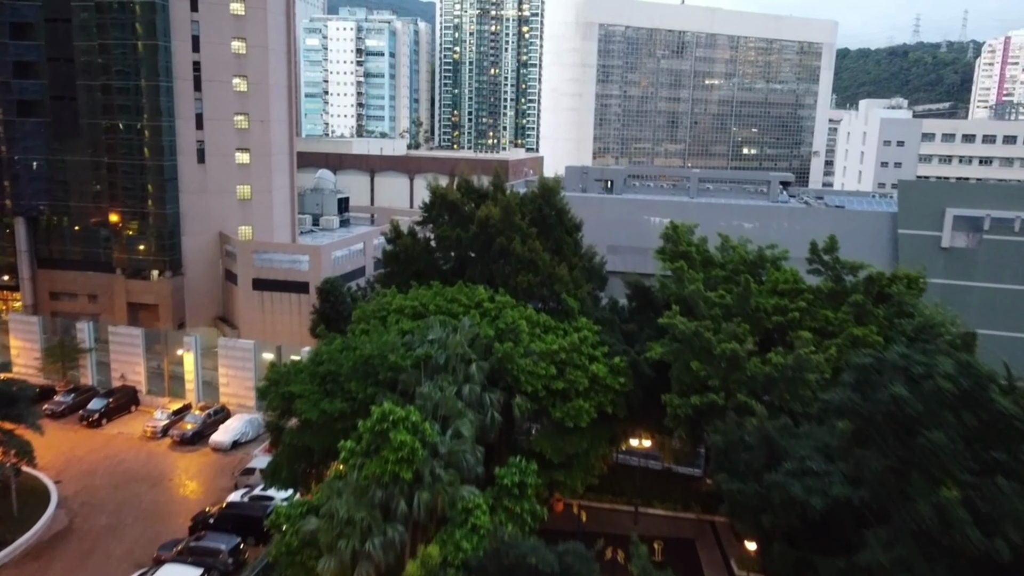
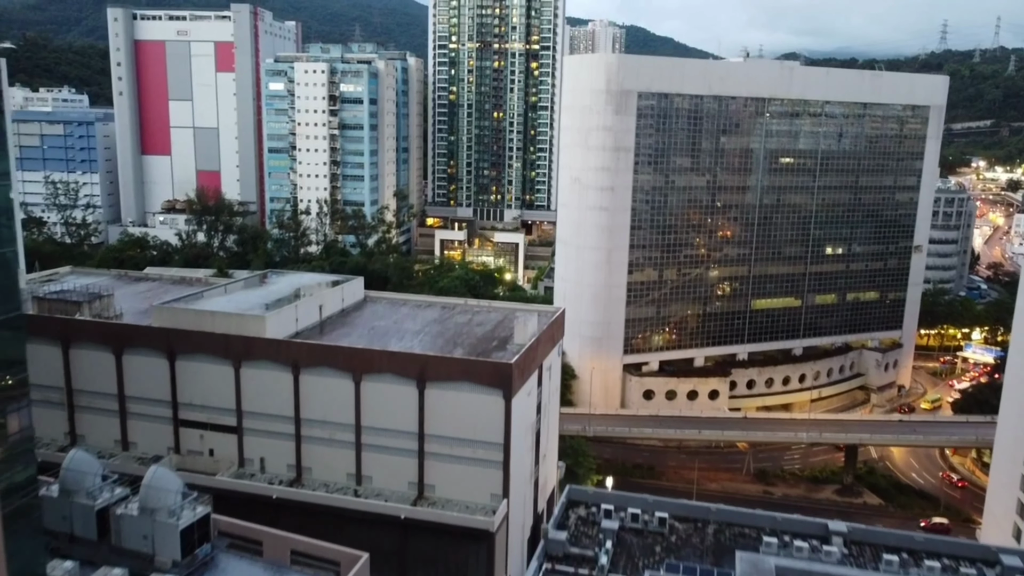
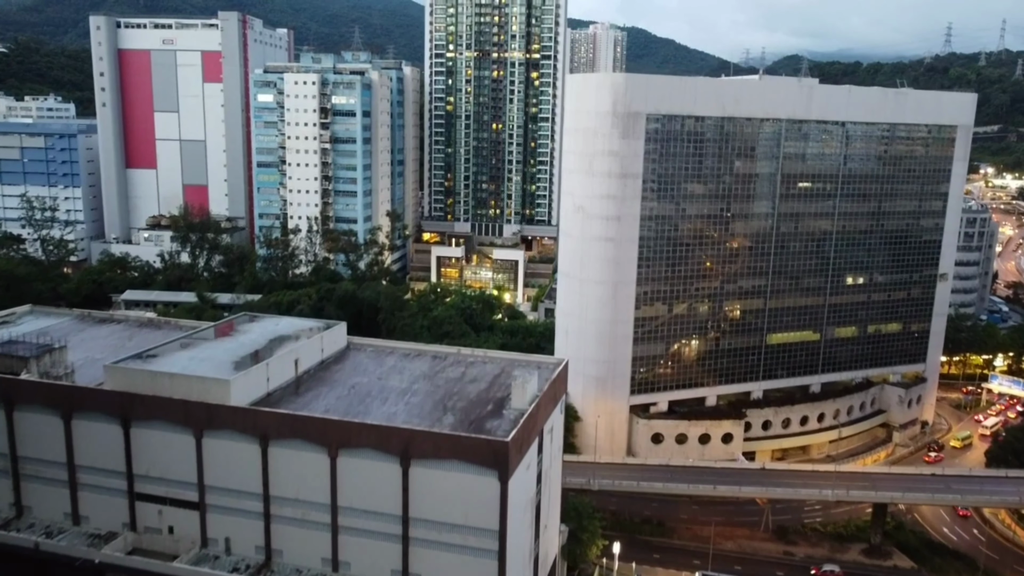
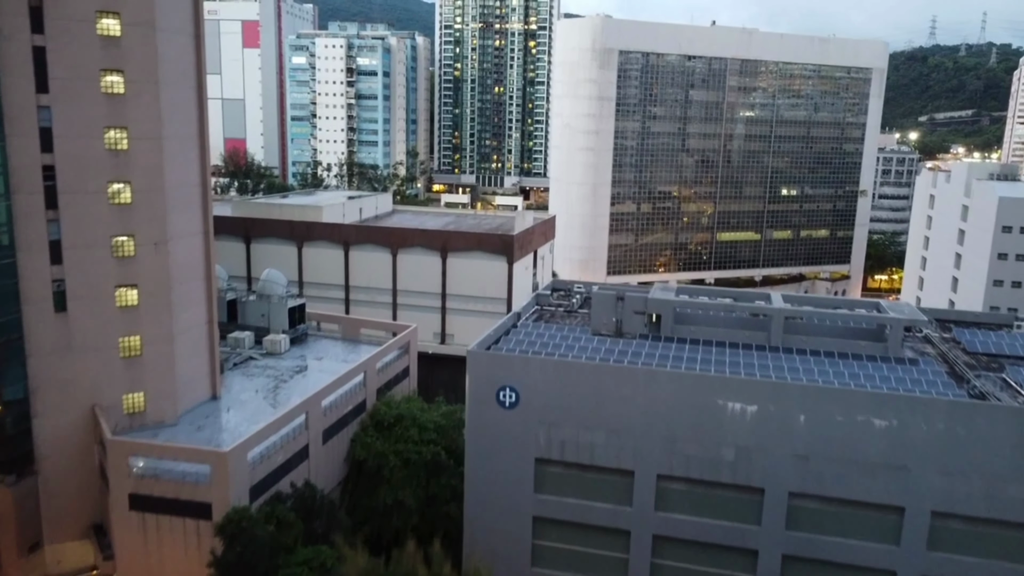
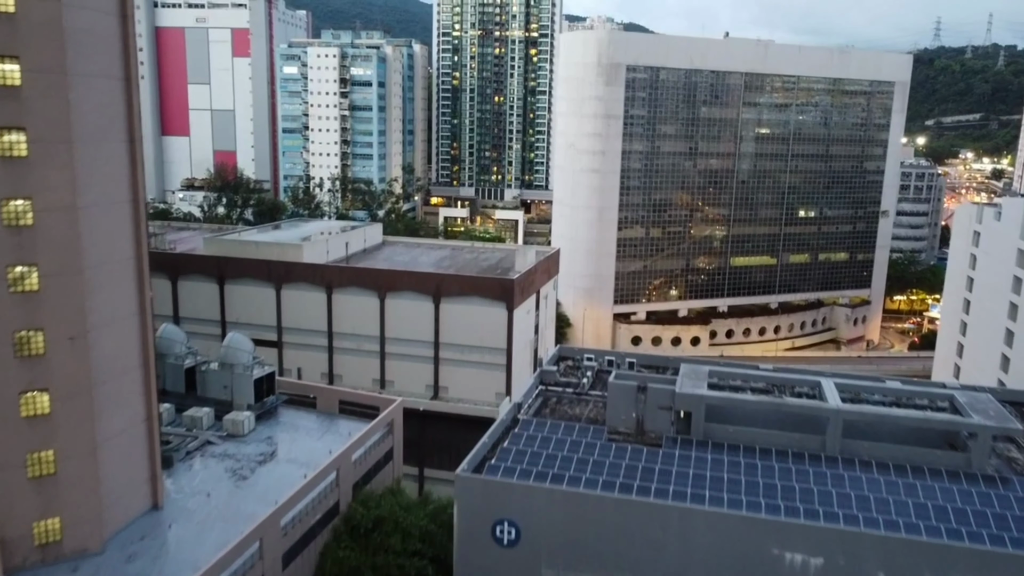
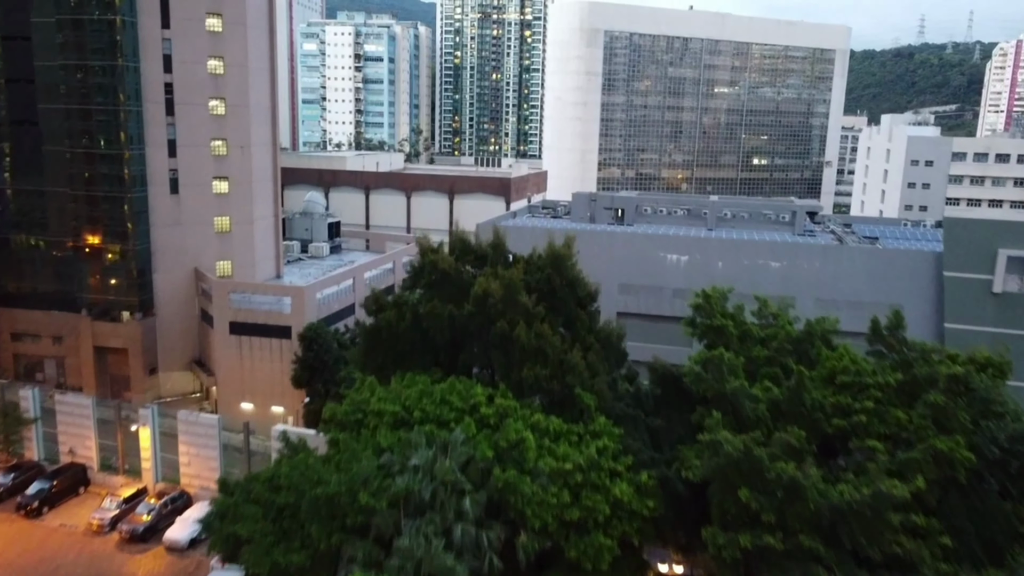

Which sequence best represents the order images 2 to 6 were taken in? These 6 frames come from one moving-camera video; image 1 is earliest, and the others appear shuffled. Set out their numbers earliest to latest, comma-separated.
6, 4, 5, 2, 3
